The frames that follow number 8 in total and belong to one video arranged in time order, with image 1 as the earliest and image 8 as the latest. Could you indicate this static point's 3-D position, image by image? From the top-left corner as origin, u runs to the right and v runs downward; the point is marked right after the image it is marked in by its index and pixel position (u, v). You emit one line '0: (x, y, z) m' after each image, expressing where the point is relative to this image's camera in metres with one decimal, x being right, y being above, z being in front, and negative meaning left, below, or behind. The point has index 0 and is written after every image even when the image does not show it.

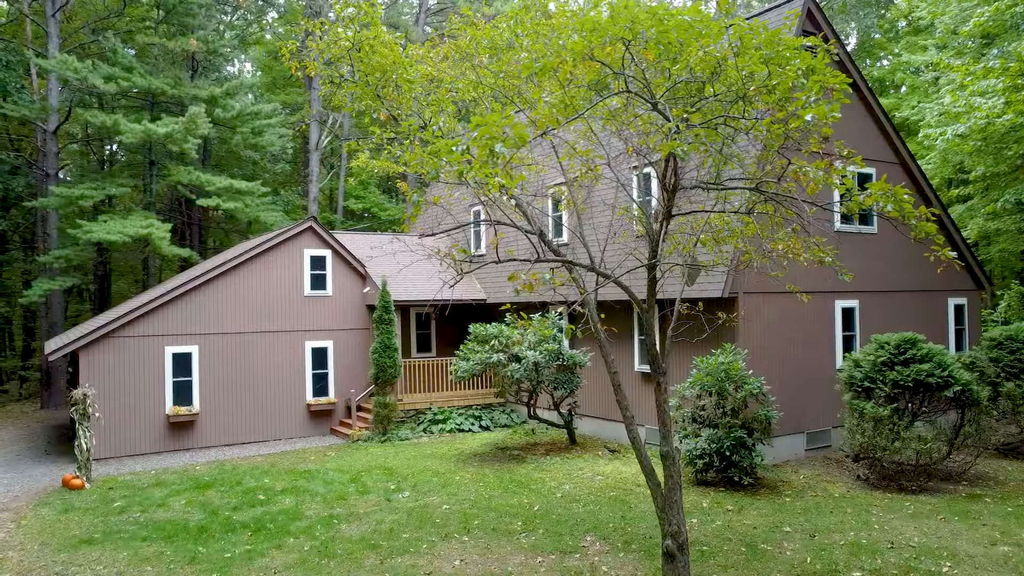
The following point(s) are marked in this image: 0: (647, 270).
0: (+1.3, +0.2, +6.7) m
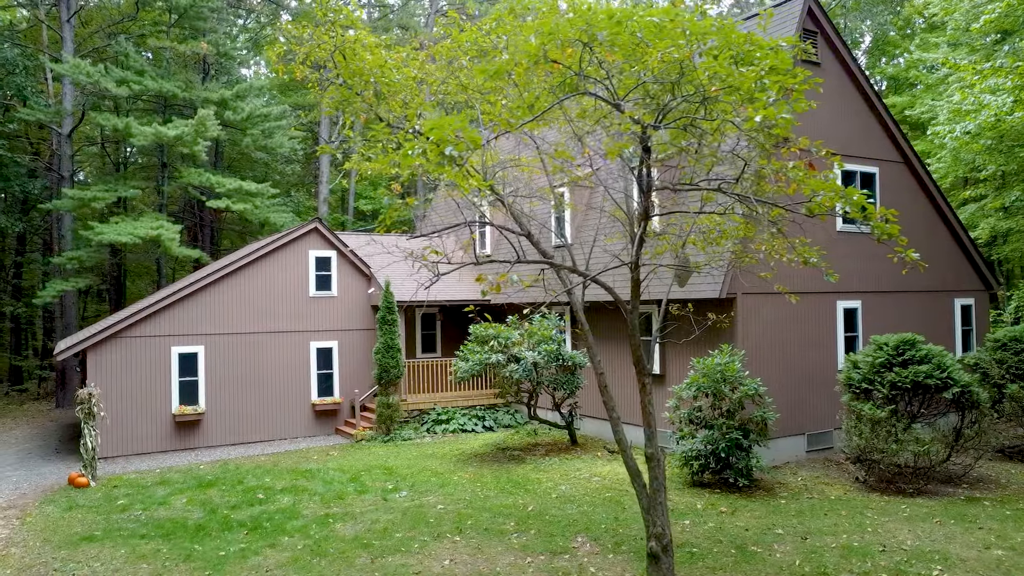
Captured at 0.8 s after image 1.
0: (+1.2, +0.2, +6.7) m
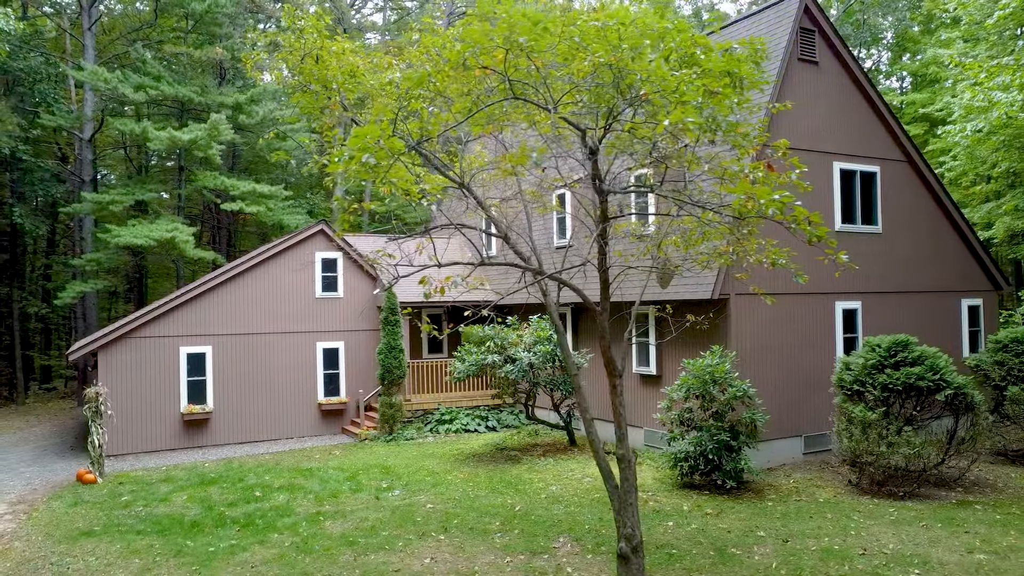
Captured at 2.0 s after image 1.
0: (+0.9, +0.2, +6.7) m
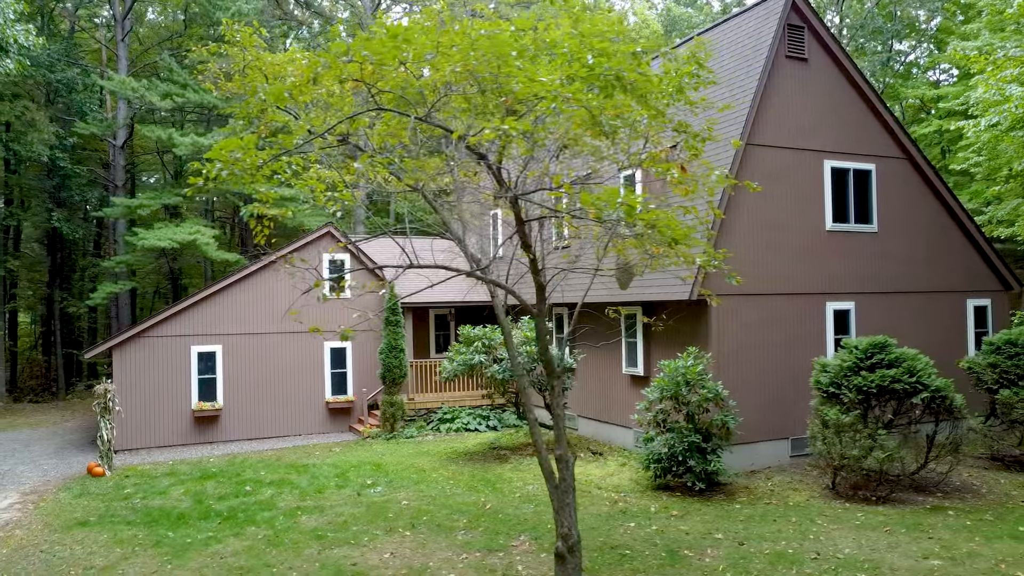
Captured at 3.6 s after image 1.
0: (+0.2, +0.1, +6.8) m
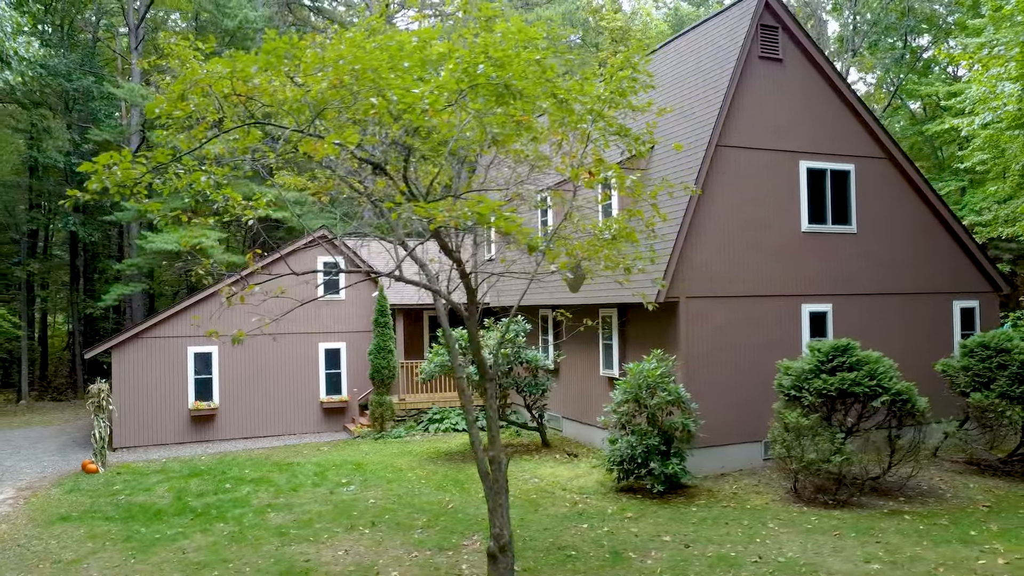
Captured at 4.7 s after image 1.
0: (-0.5, +0.1, +7.0) m
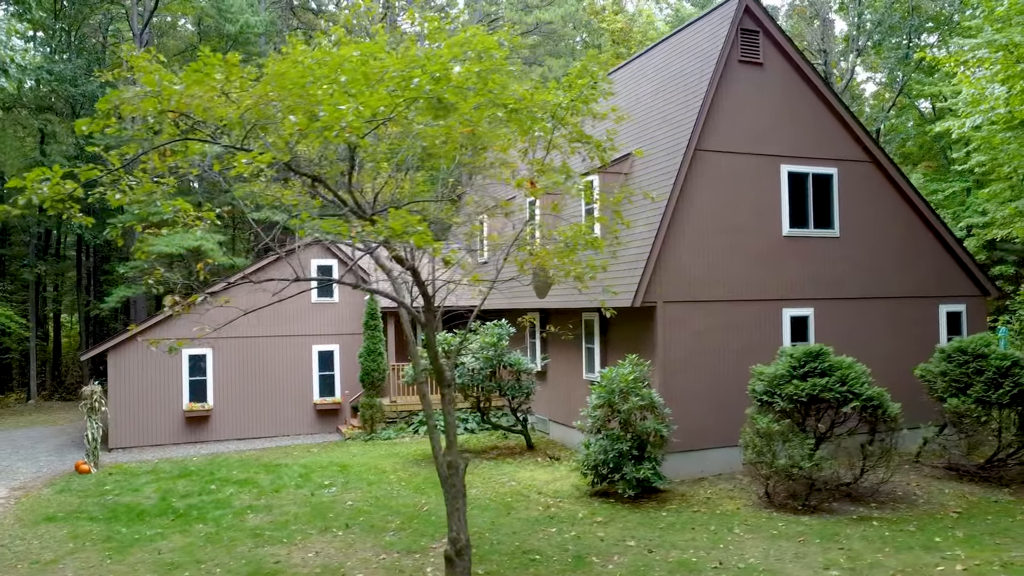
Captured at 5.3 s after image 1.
0: (-1.0, 0.0, +7.1) m
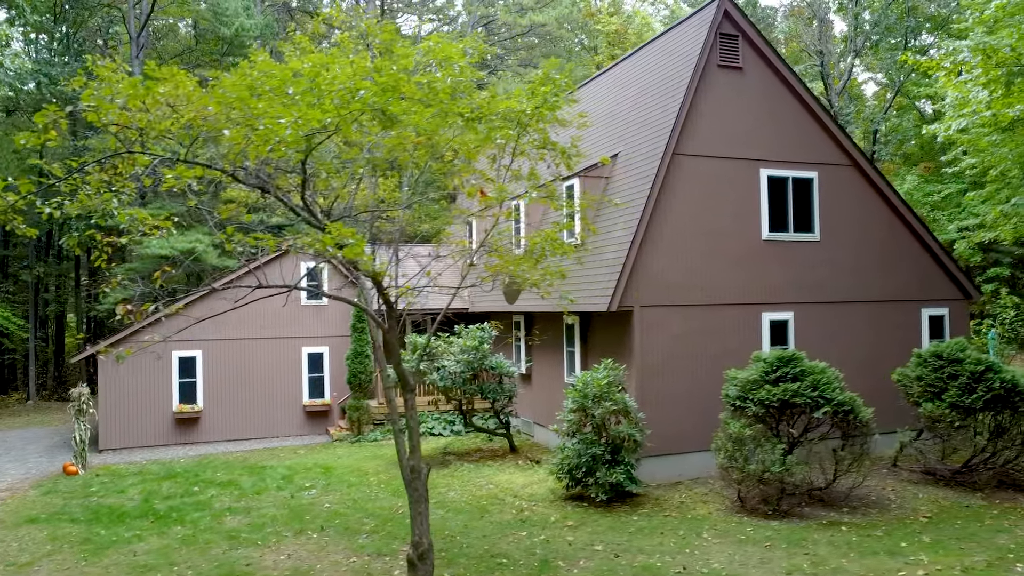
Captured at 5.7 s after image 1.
0: (-1.4, 0.0, +7.1) m
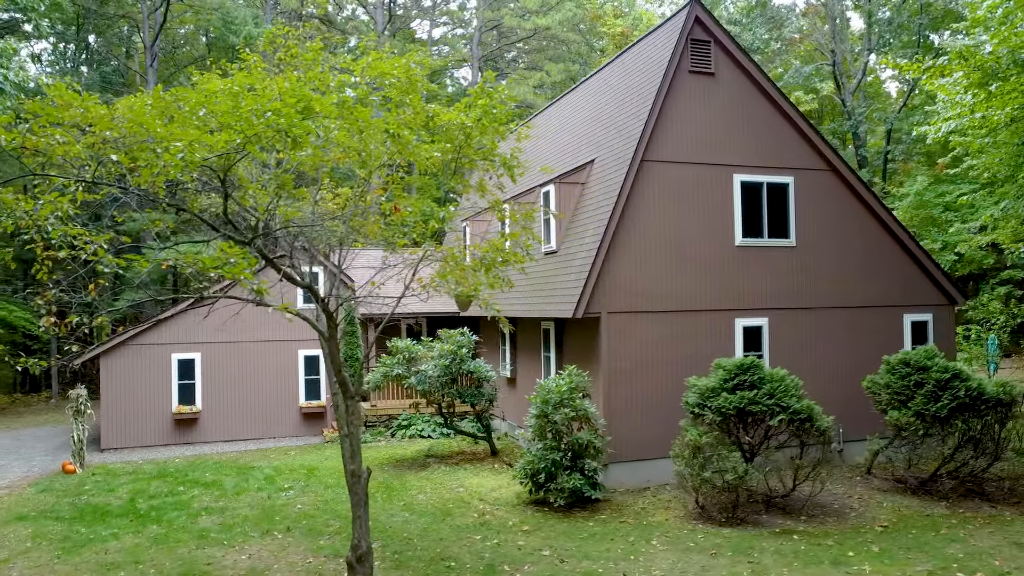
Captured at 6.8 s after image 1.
0: (-2.1, -0.2, +7.4) m
